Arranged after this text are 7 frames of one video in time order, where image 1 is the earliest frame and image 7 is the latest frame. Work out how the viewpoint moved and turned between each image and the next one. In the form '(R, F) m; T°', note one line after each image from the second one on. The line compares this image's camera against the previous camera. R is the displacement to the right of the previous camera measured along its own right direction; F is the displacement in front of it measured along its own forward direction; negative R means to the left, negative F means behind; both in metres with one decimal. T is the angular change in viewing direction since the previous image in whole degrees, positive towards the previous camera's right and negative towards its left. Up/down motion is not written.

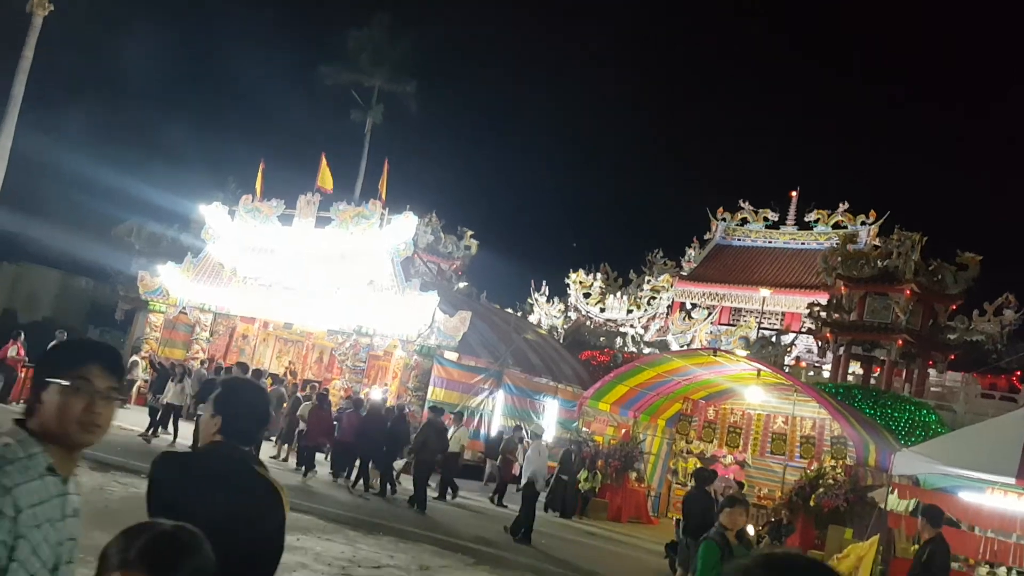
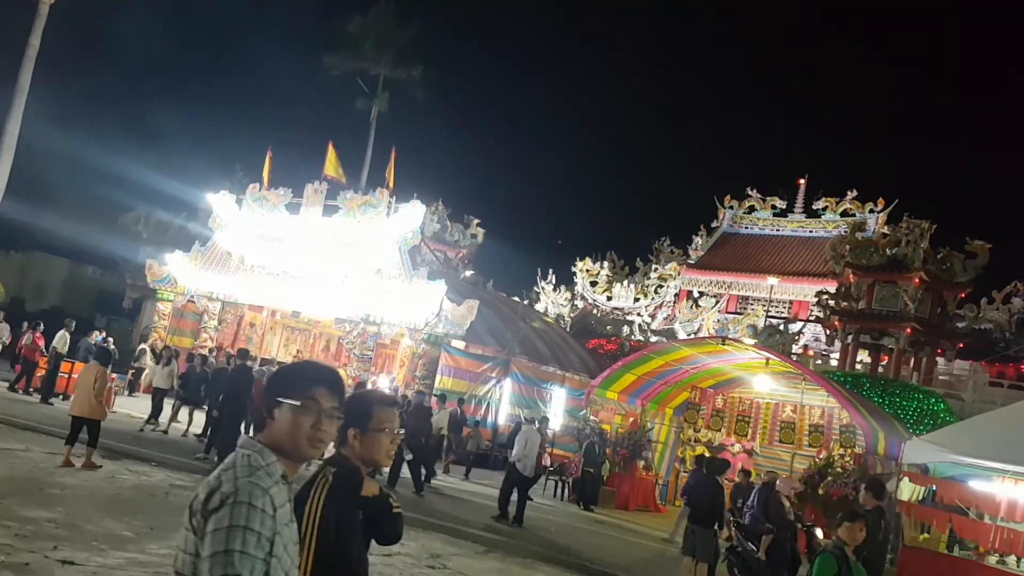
(0.0, 0.0) m; 0°
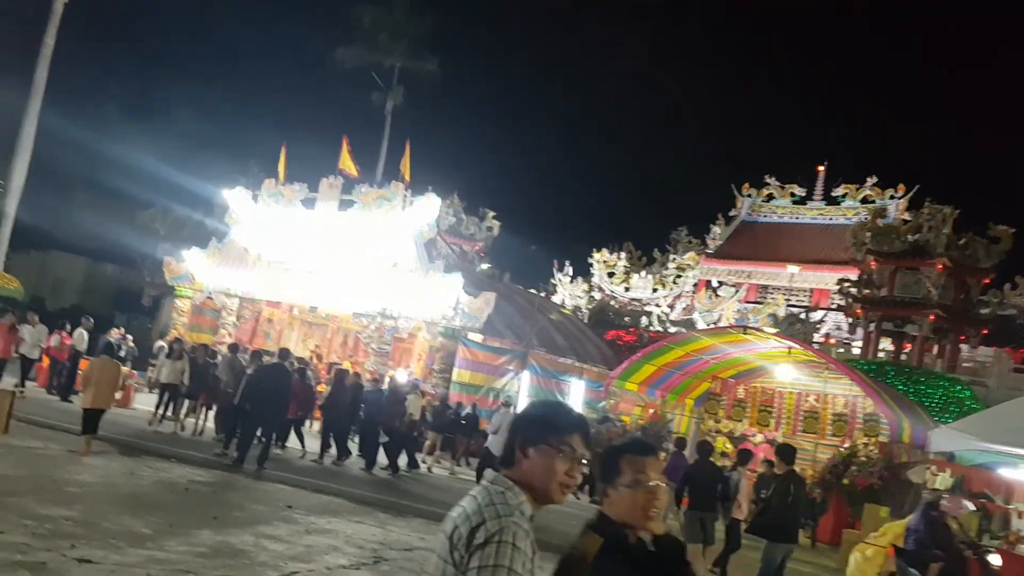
(0.0, +0.1) m; -1°
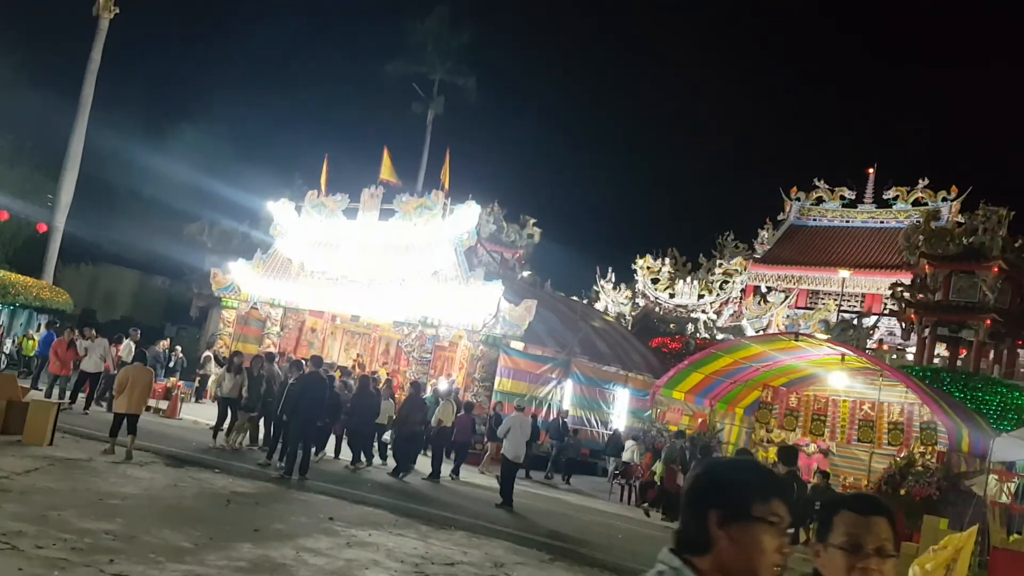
(0.0, +0.2) m; -3°
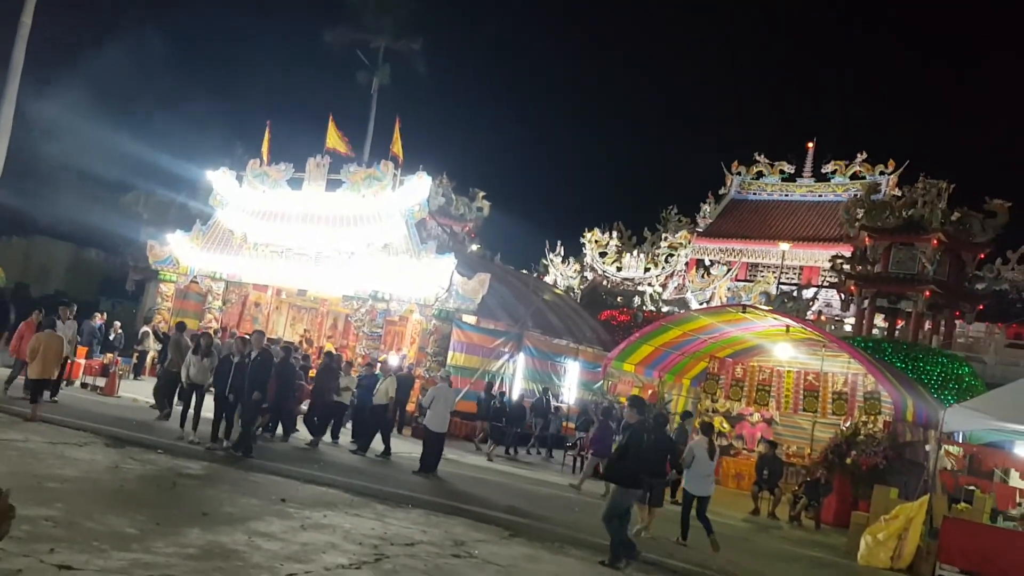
(-0.1, +0.2) m; +4°
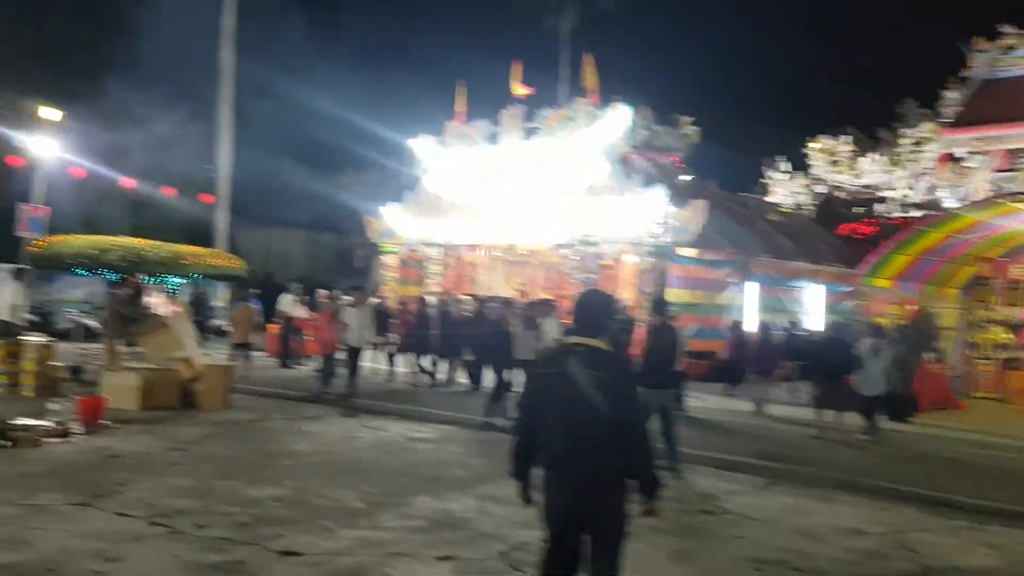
(-0.1, +0.9) m; -15°
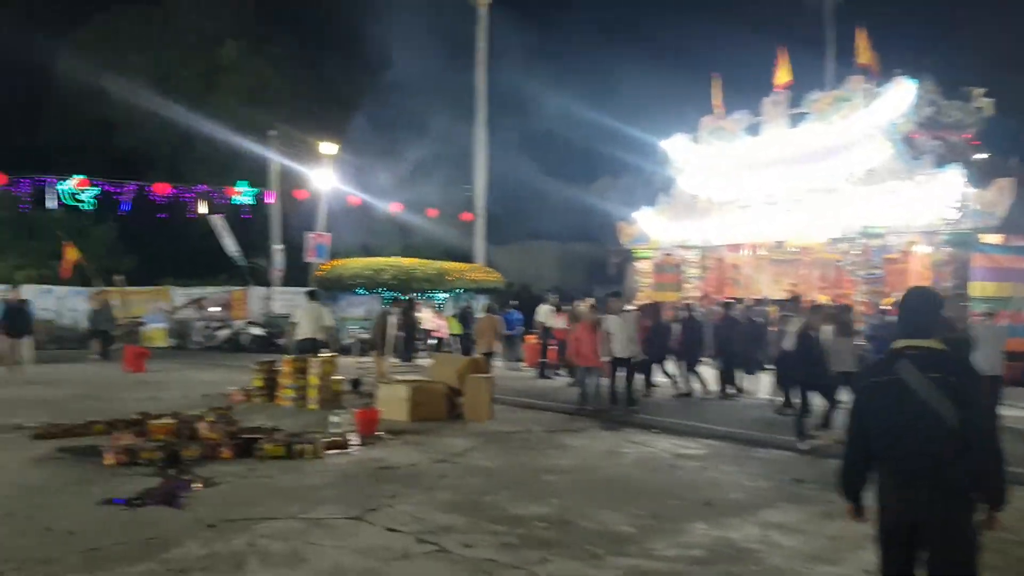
(-0.1, +0.5) m; -17°
